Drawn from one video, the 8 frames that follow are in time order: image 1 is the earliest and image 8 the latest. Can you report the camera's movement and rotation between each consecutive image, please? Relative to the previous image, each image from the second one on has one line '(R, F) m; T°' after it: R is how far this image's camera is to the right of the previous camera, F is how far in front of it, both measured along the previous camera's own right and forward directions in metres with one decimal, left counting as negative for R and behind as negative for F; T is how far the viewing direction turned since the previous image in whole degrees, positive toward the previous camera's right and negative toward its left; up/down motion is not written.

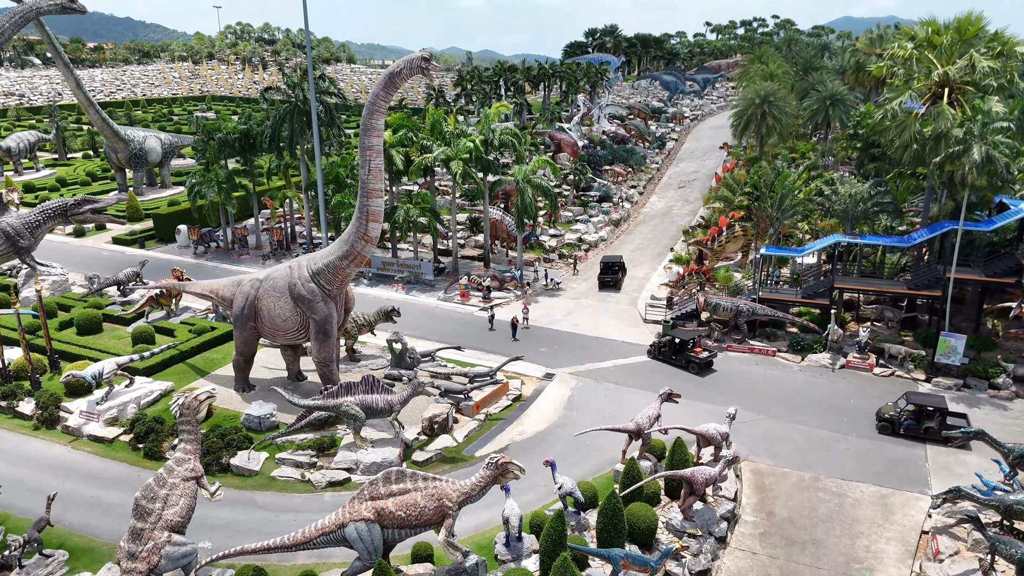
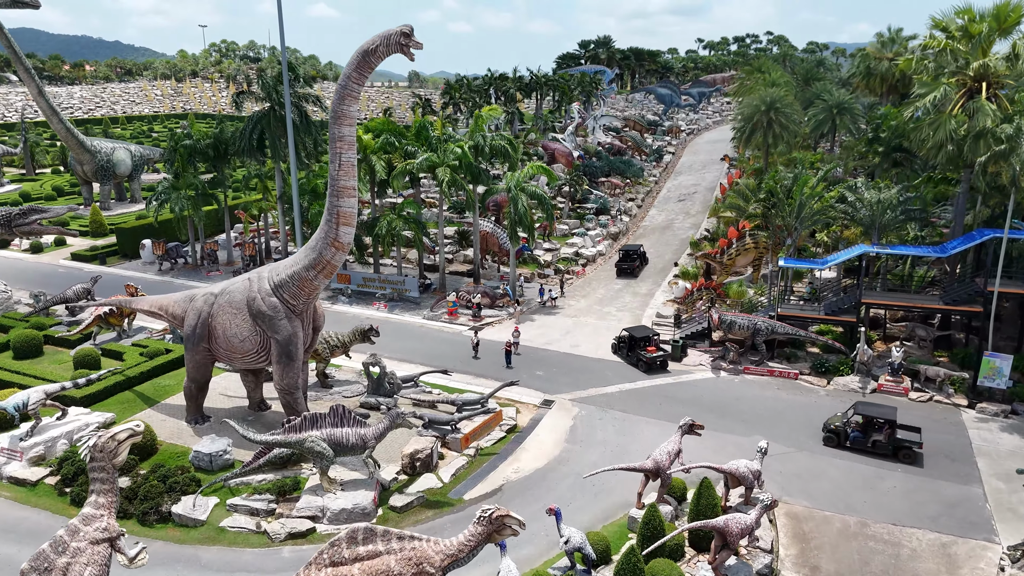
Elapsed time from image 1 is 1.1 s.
(-0.1, +3.1) m; +1°
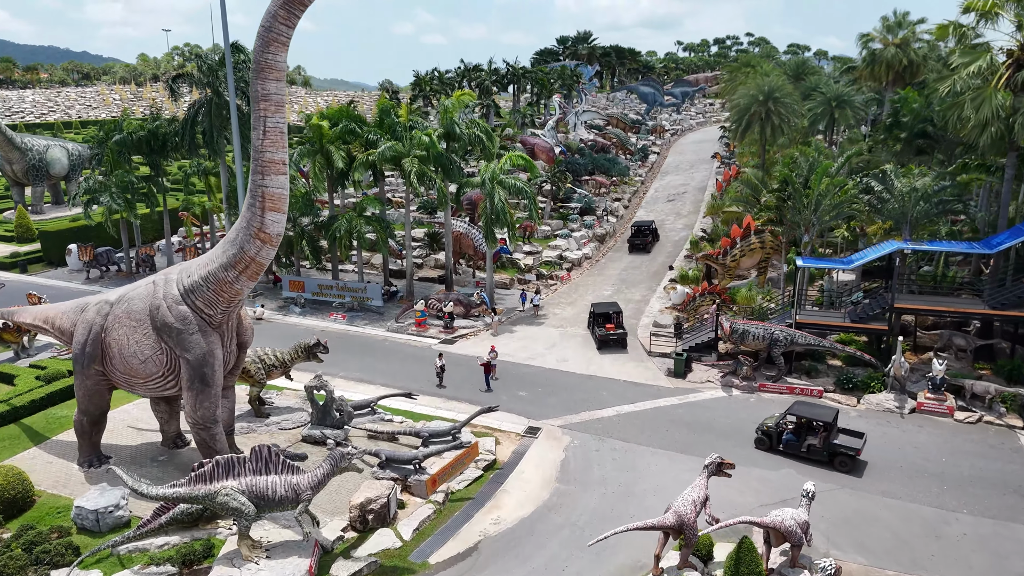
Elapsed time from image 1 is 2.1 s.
(0.0, +4.1) m; +2°
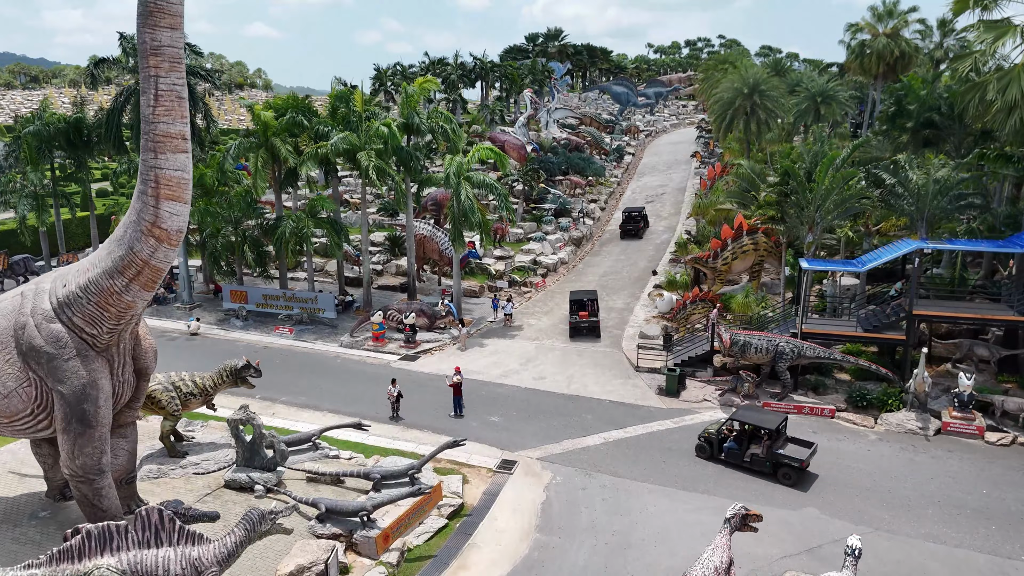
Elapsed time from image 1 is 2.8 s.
(0.0, +3.1) m; +2°
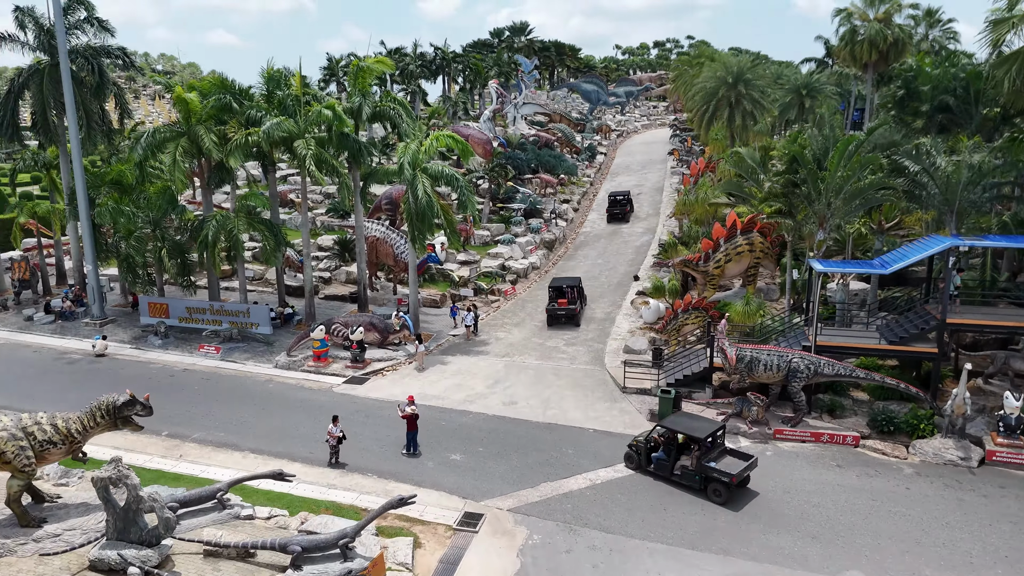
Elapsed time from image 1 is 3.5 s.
(+0.1, +3.5) m; +3°
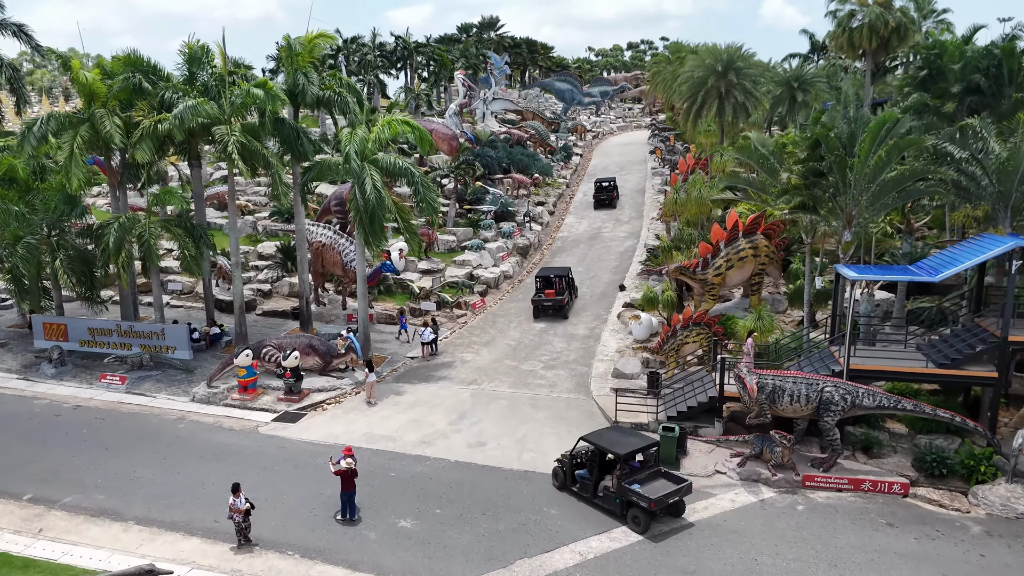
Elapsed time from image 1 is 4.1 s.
(+0.2, +3.5) m; +2°
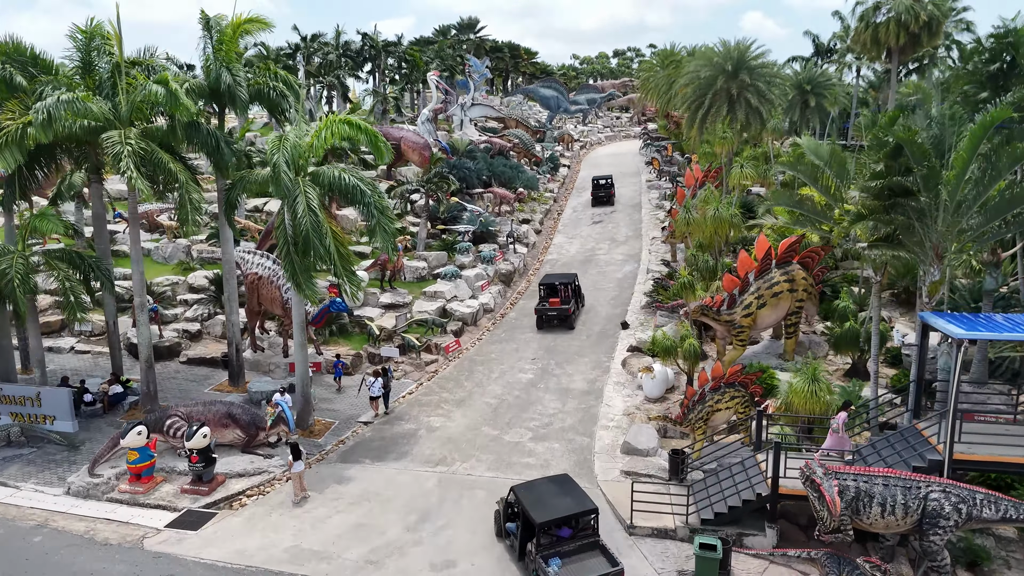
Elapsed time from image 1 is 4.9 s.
(+0.1, +4.2) m; +1°
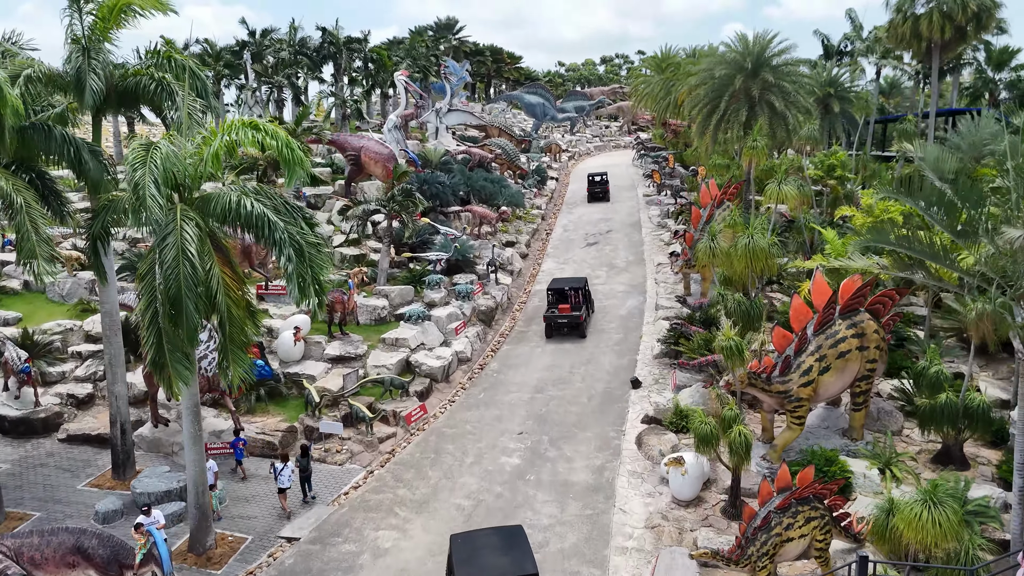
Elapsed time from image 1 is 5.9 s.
(+0.1, +4.3) m; +1°
